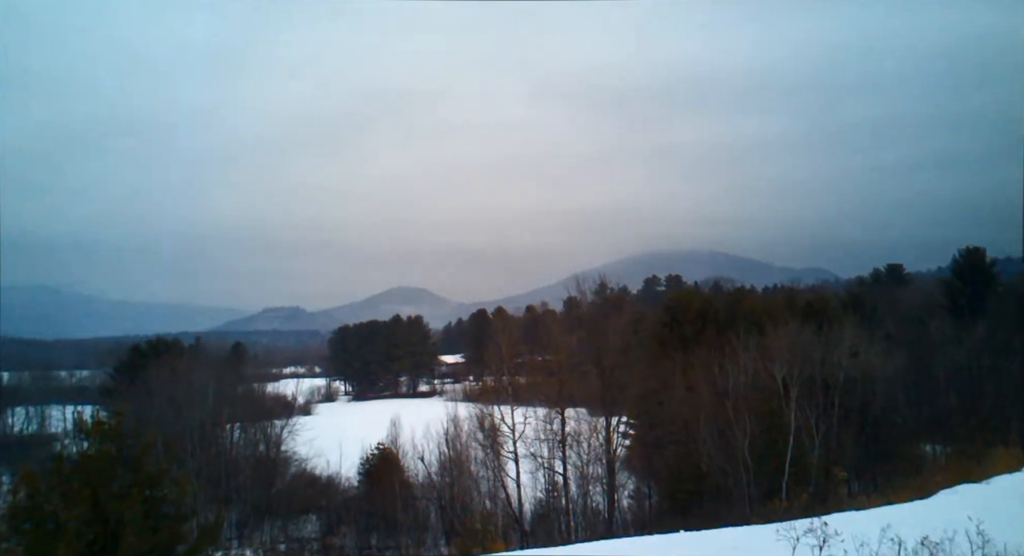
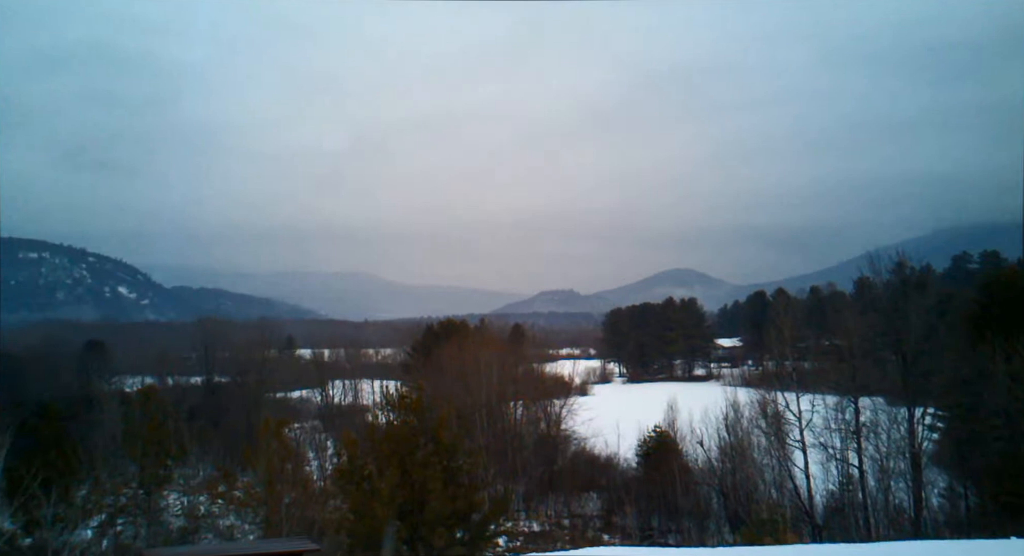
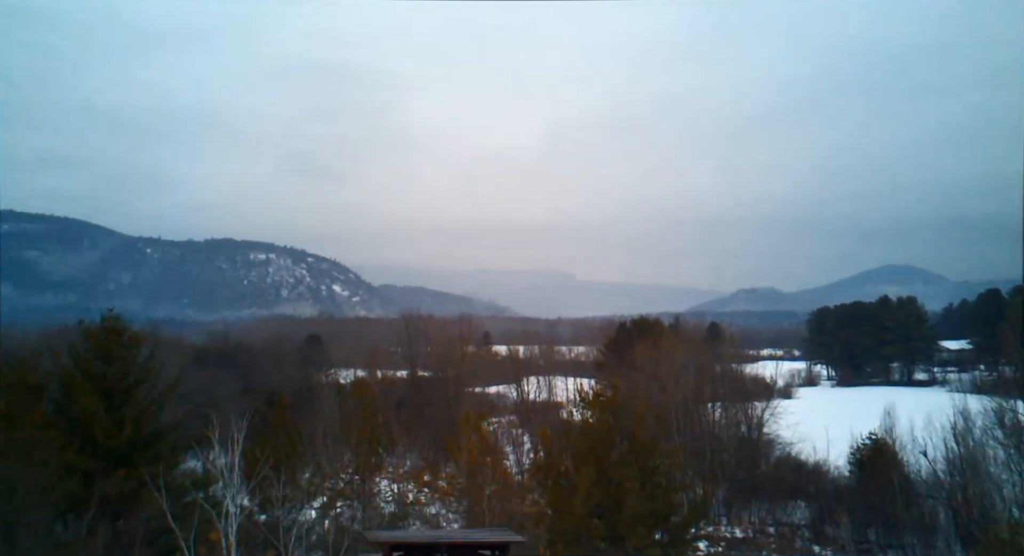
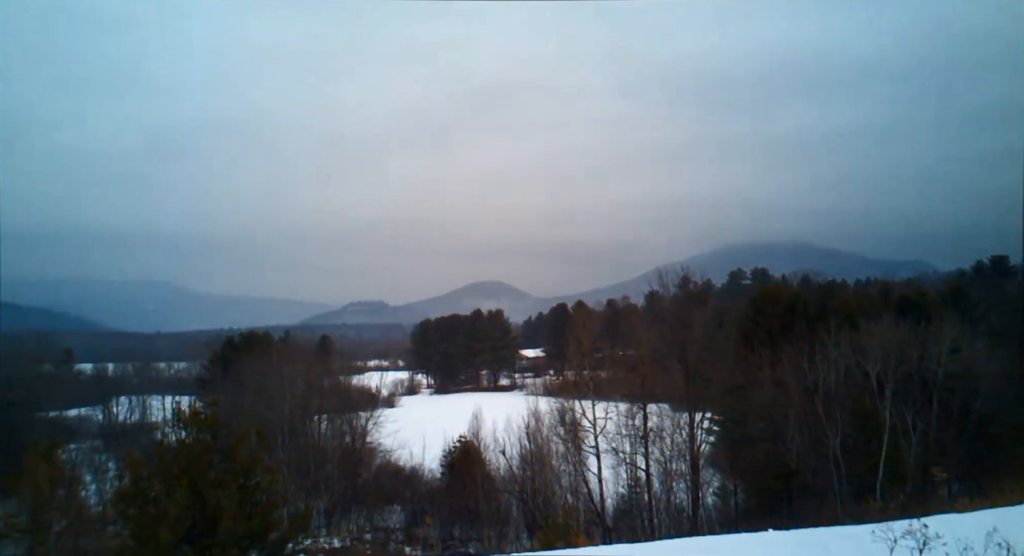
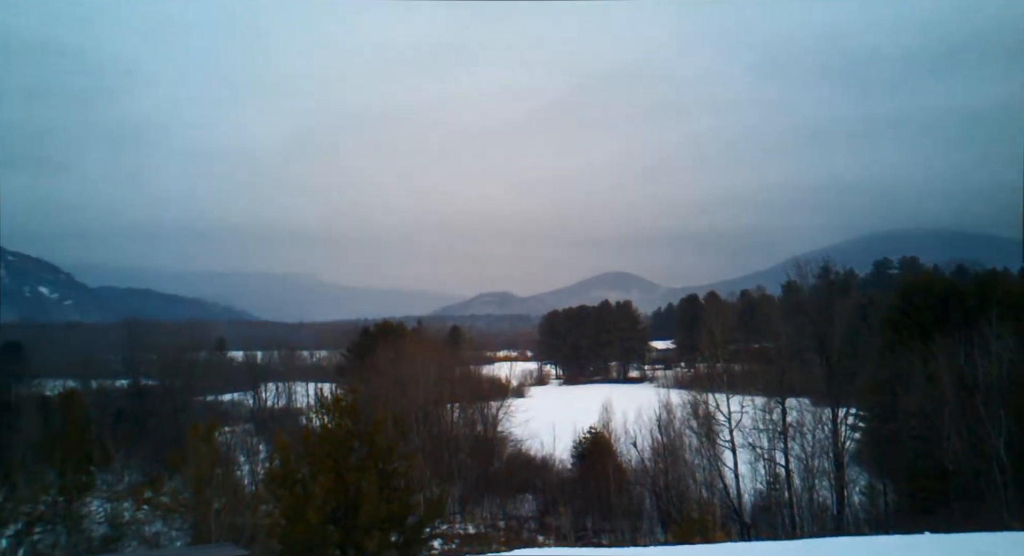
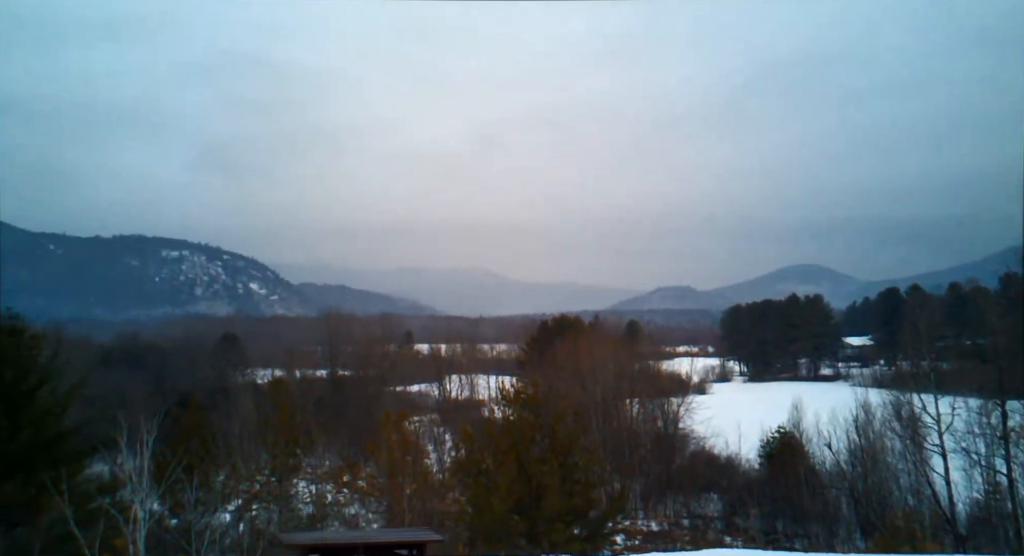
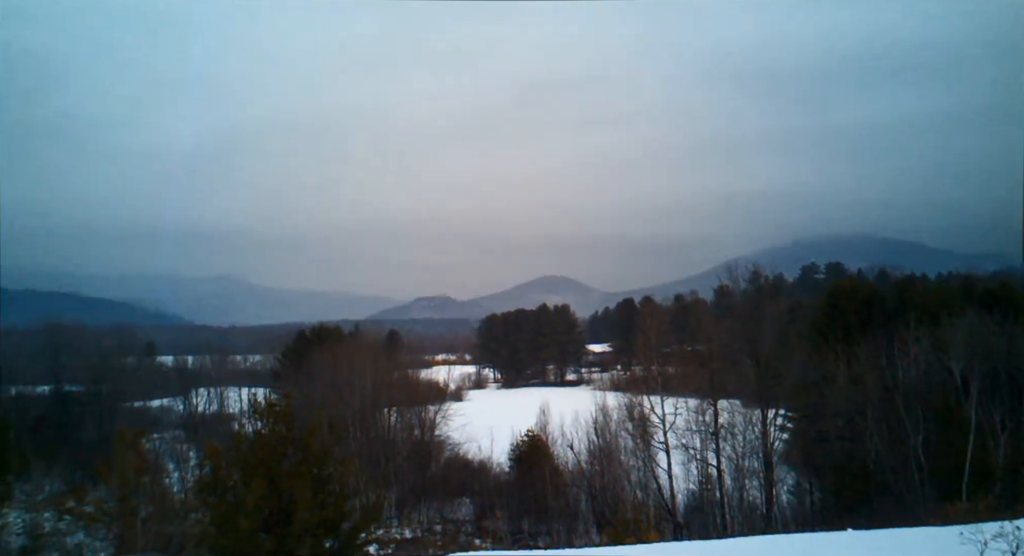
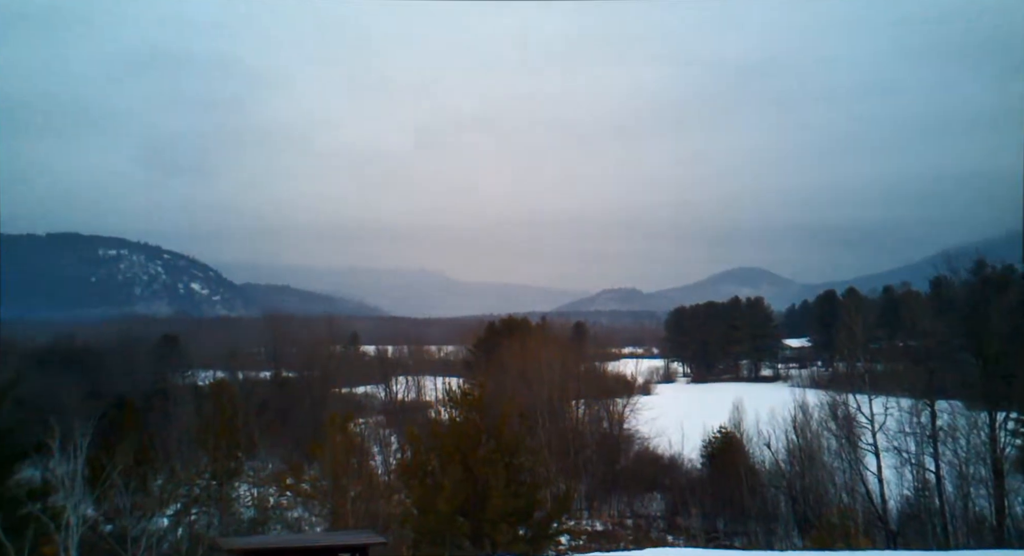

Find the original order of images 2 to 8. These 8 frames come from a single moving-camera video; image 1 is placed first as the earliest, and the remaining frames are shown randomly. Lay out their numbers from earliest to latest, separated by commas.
4, 7, 5, 2, 8, 6, 3
